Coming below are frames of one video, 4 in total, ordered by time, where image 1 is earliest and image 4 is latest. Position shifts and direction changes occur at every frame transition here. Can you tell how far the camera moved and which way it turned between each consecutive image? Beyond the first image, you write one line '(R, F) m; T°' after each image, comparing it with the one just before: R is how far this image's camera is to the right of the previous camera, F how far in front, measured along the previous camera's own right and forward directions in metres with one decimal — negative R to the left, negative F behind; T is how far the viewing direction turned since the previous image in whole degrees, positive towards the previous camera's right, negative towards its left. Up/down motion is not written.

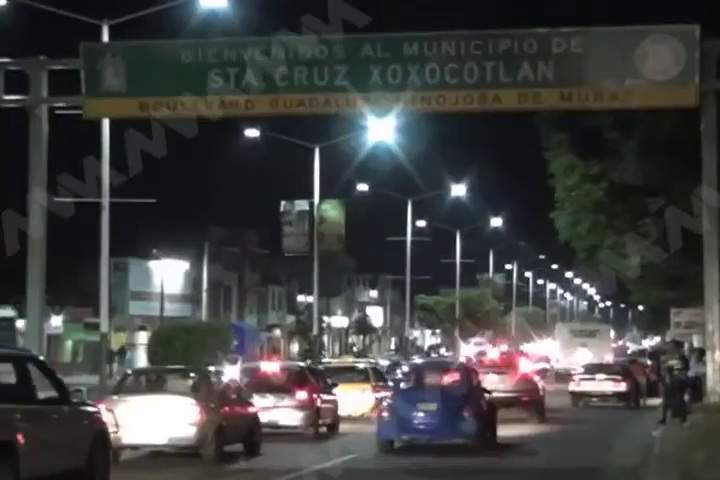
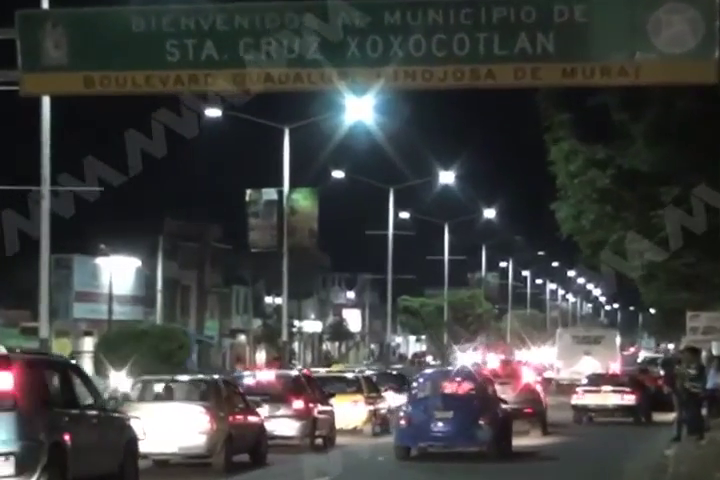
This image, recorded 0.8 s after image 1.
(+0.5, +3.8) m; -1°
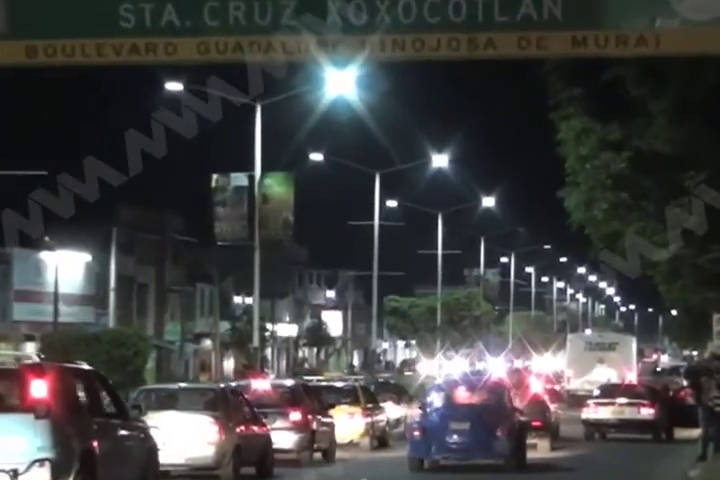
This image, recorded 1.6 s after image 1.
(+0.4, +3.5) m; 0°
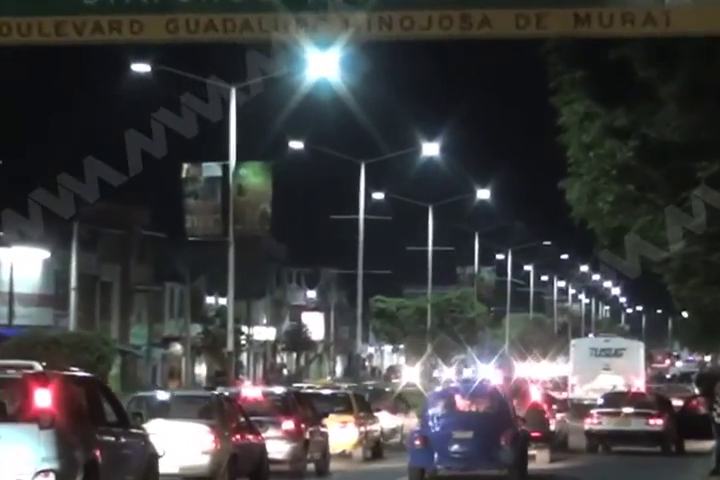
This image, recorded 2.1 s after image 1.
(+0.2, +2.1) m; 0°
